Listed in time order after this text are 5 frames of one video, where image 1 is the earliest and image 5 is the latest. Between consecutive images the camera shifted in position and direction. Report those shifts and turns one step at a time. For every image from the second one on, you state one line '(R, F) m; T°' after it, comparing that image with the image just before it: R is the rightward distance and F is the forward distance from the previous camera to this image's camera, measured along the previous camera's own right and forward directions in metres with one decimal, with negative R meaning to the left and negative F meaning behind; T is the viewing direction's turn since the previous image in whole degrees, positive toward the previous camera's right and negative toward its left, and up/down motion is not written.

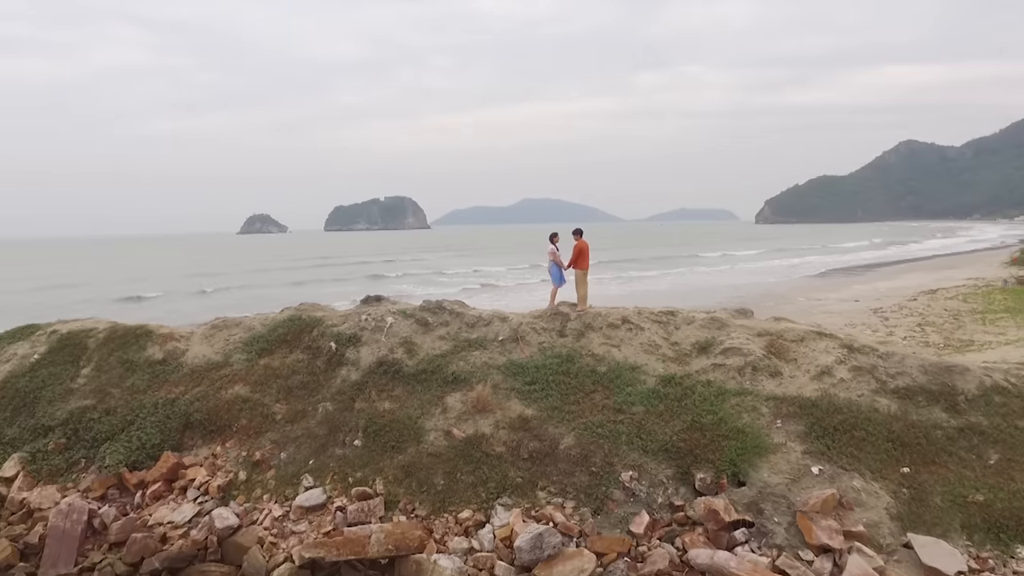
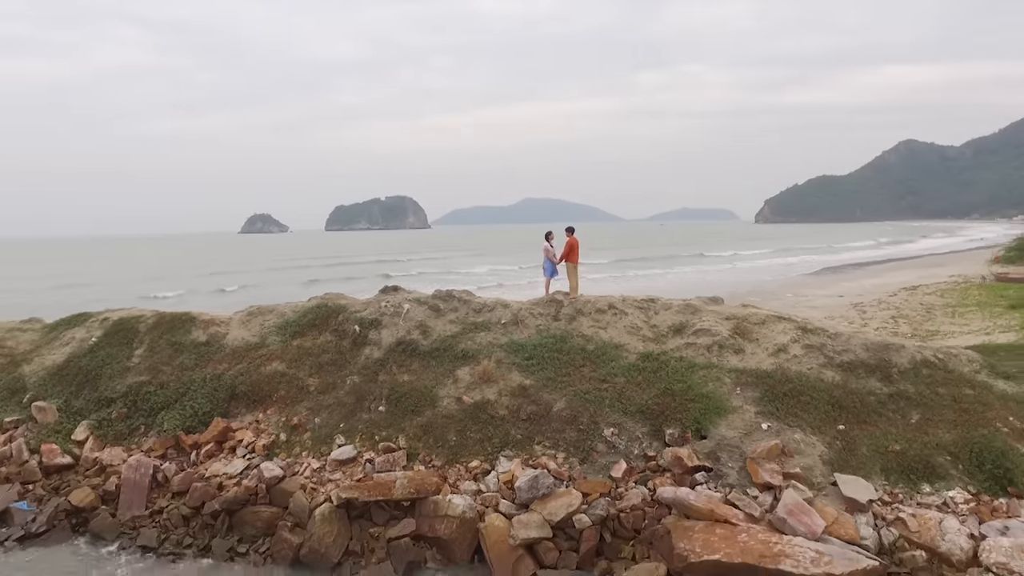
(0.0, -1.3) m; 0°
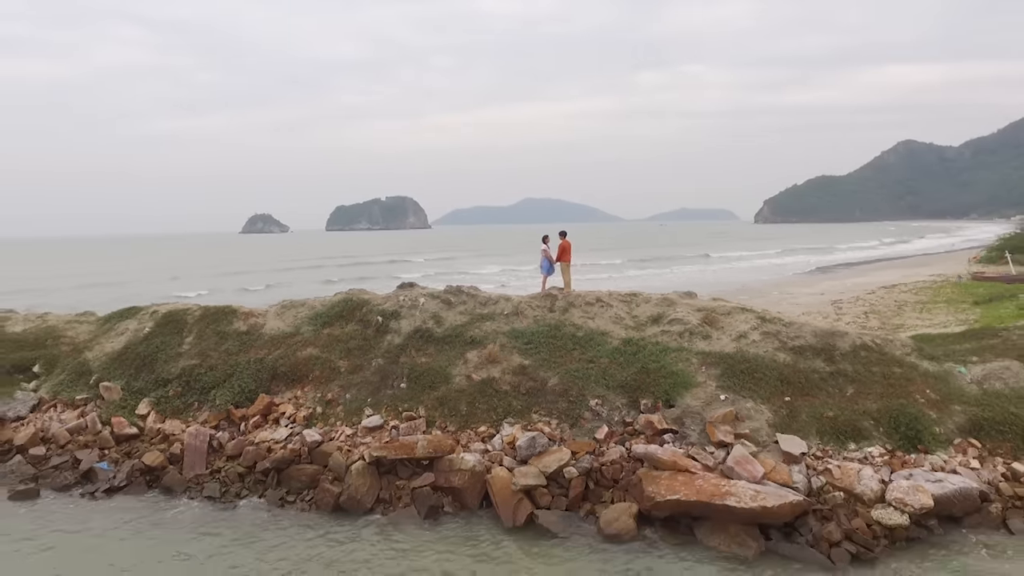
(0.0, -1.5) m; 0°
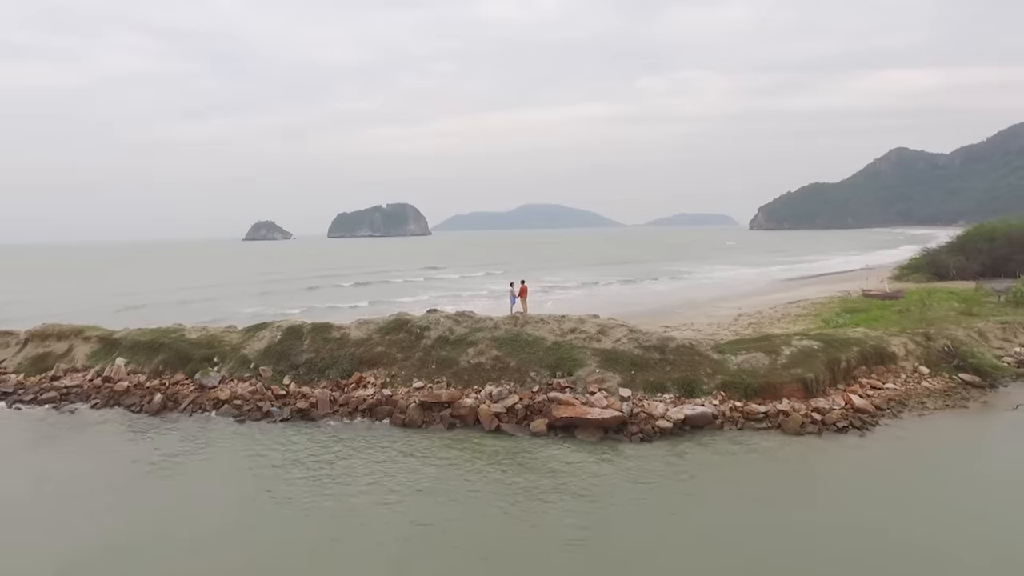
(+0.6, -8.6) m; 0°
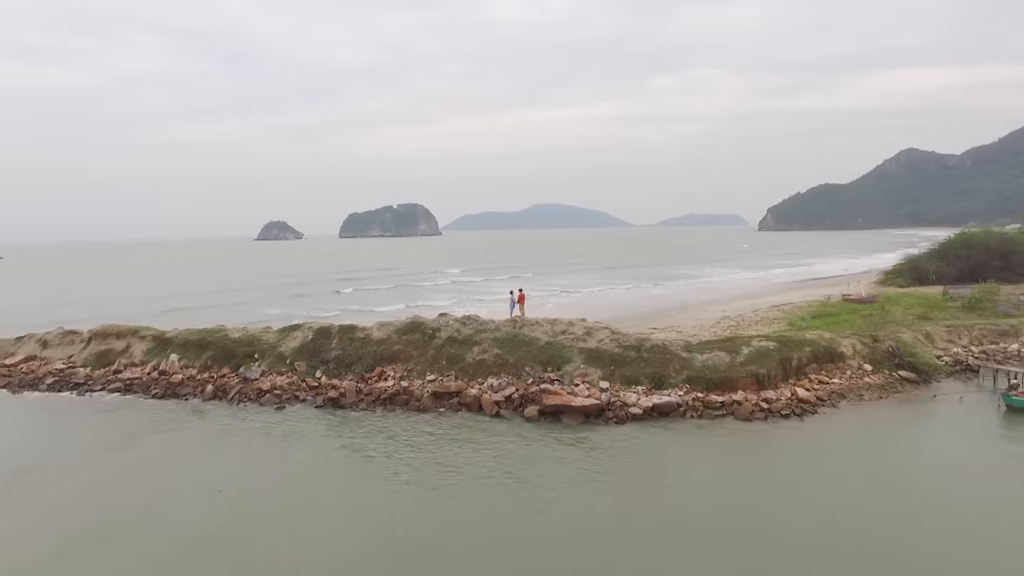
(+0.4, -3.2) m; -1°
